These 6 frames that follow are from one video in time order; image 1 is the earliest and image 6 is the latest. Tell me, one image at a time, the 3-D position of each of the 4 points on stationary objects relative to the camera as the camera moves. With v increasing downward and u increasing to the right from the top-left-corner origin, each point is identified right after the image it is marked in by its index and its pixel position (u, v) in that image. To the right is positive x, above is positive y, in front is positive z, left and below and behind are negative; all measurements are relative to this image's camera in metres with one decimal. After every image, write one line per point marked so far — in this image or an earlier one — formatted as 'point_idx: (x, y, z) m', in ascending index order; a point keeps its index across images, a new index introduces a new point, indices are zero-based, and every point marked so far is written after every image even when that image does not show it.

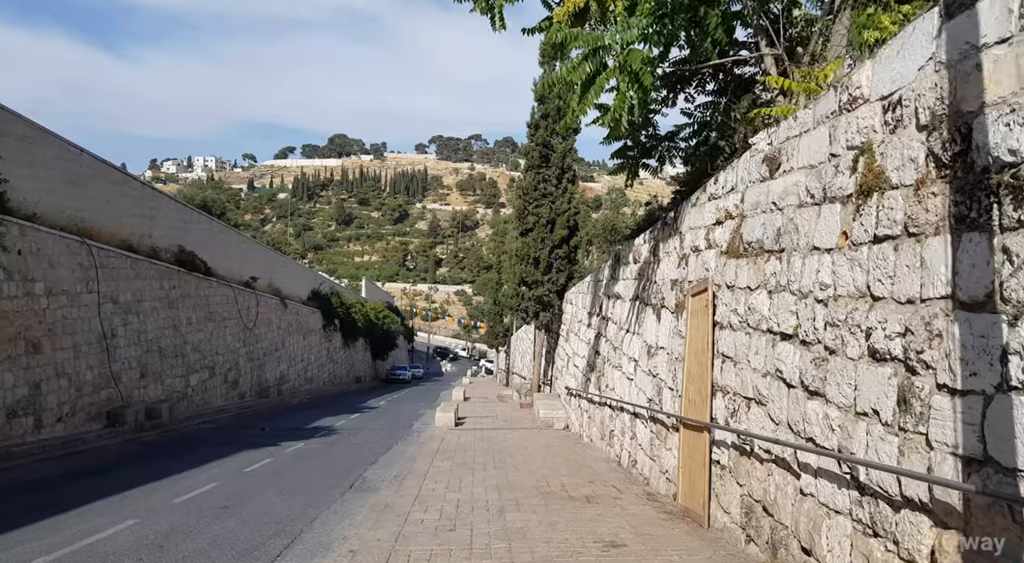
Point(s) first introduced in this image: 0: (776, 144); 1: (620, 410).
0: (+2.0, +1.1, +5.6) m
1: (+1.5, -1.8, +10.4) m
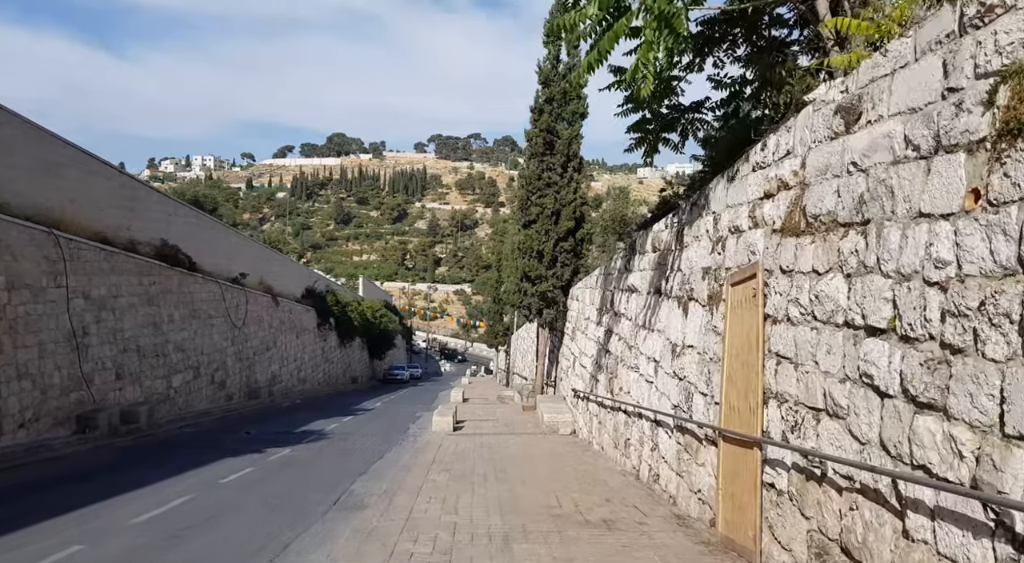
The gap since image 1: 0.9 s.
0: (+2.1, +1.2, +4.5) m
1: (+1.6, -1.7, +9.2) m
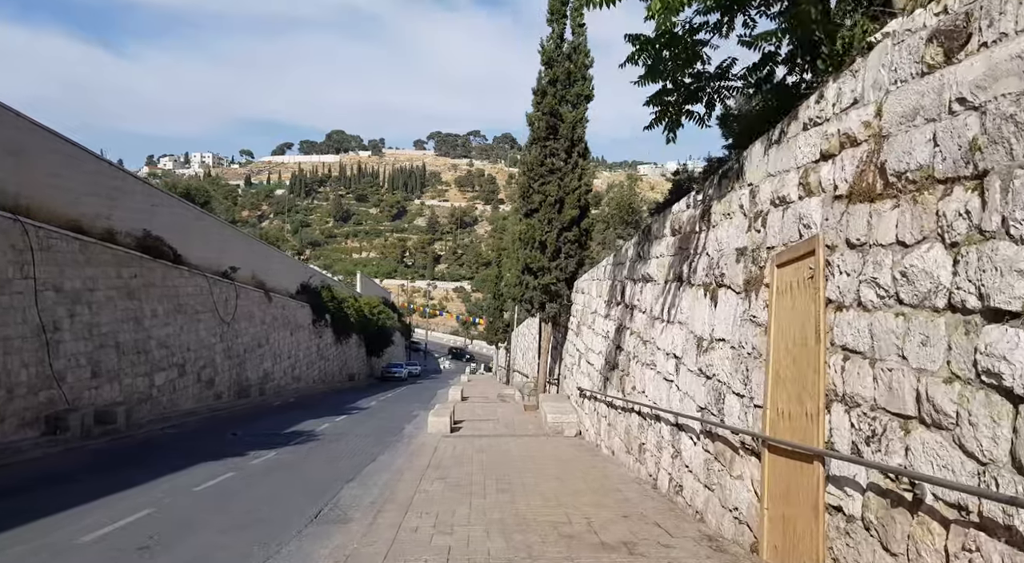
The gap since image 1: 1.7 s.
0: (+2.1, +1.3, +3.5) m
1: (+1.6, -1.6, +8.3) m
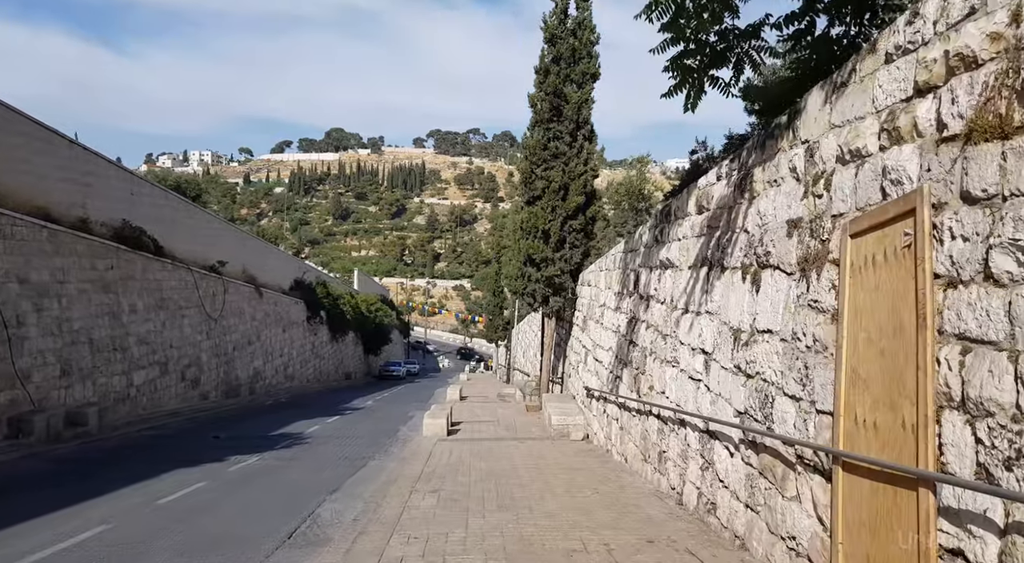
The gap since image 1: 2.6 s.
0: (+2.1, +1.4, +2.4) m
1: (+1.6, -1.4, +7.2) m
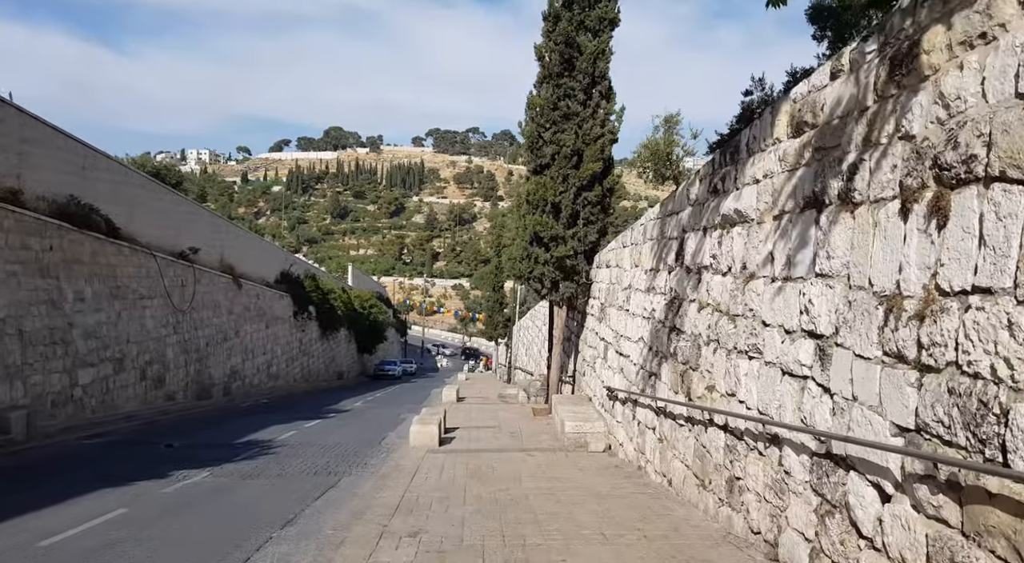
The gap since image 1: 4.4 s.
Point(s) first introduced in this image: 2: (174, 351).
0: (+2.2, +1.8, +0.2) m
1: (+1.7, -1.1, +4.9) m
2: (-8.9, -1.8, +19.6) m
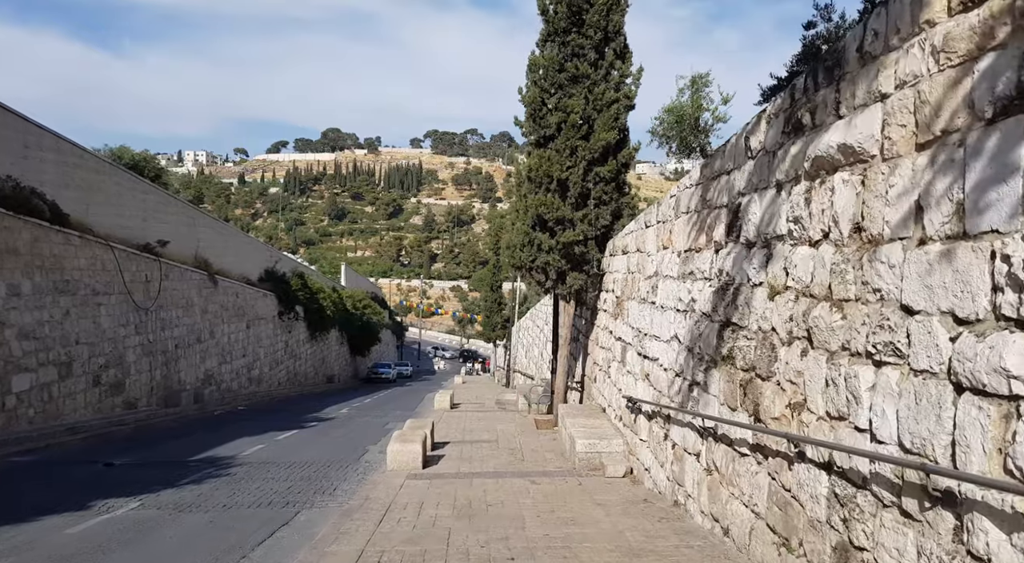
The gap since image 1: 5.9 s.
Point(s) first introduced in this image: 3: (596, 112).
0: (+2.2, +2.0, -1.7) m
1: (+1.7, -0.9, +3.0) m
2: (-9.0, -1.7, +17.6) m
3: (+1.3, +2.6, +11.4) m
